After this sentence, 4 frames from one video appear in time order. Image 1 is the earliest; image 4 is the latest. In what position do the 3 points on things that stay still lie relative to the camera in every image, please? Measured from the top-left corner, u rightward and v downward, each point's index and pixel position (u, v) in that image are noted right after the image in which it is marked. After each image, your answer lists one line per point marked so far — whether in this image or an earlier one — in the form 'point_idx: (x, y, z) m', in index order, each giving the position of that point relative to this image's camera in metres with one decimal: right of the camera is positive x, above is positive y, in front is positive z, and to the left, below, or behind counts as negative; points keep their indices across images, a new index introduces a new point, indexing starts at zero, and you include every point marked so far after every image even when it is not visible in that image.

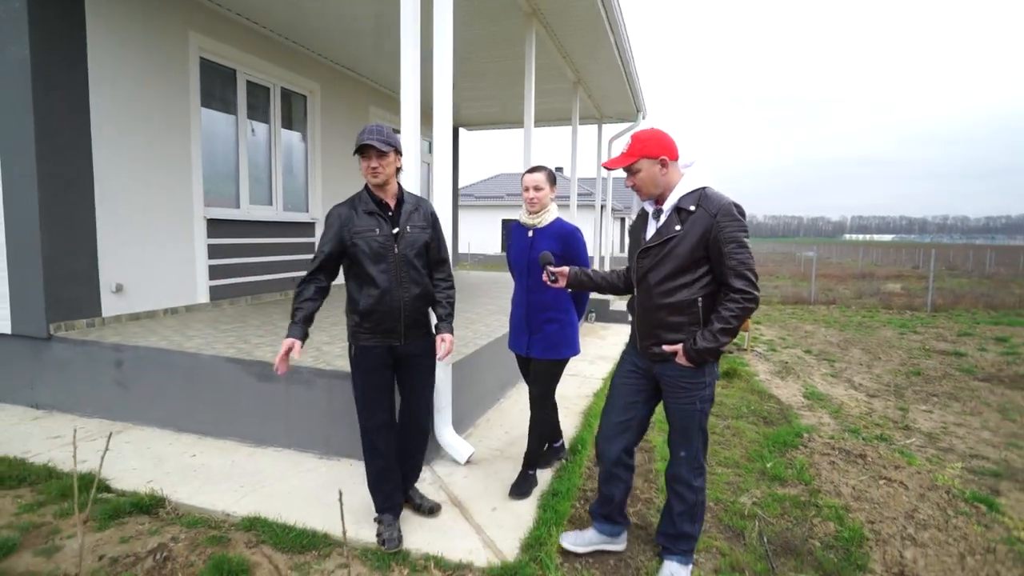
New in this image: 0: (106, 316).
0: (-3.2, -0.2, +4.3) m
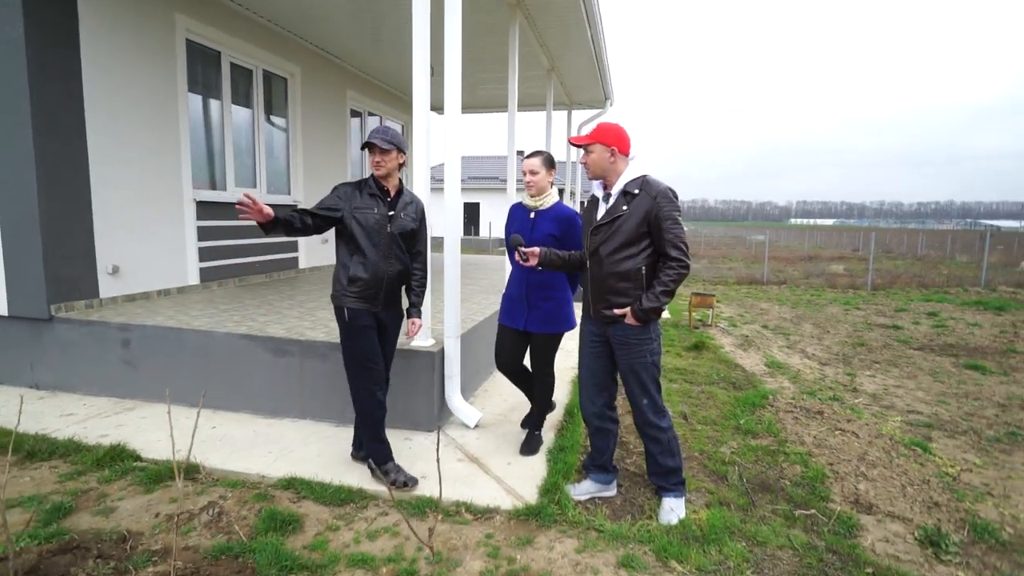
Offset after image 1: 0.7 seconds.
0: (-3.3, -0.1, +4.4) m
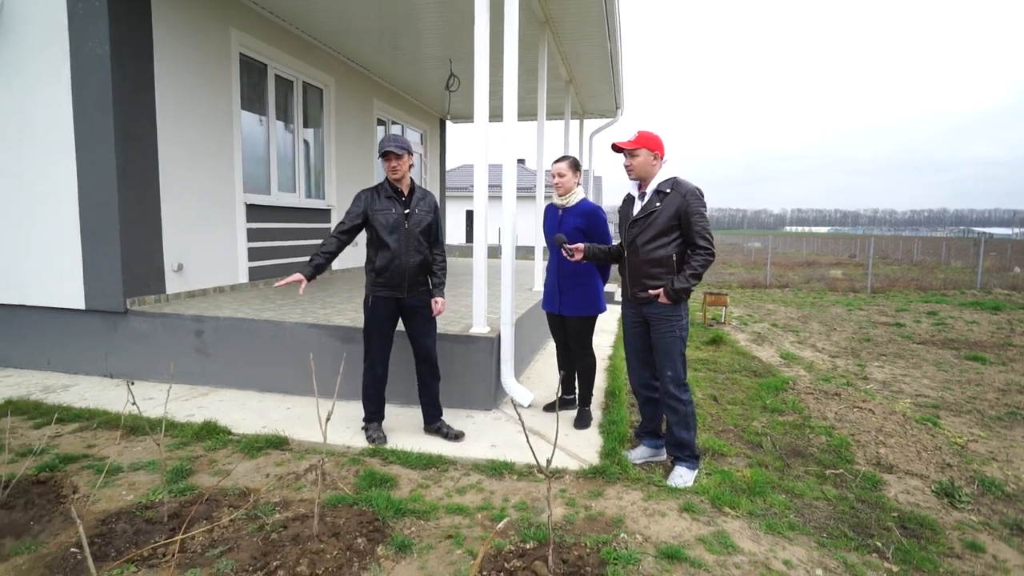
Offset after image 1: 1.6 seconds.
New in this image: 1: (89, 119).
0: (-2.9, 0.0, +4.7) m
1: (-3.7, +1.3, +4.4) m
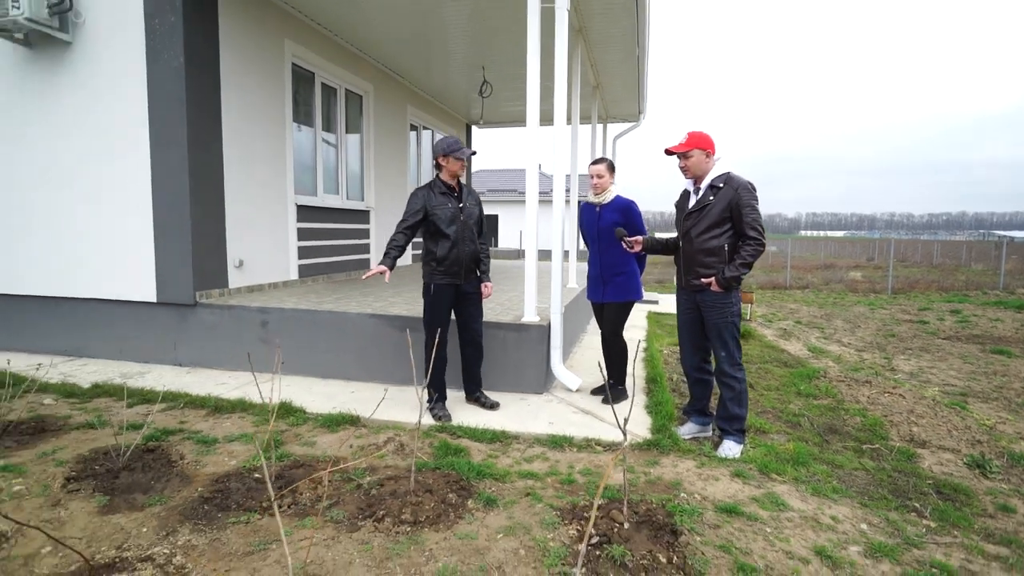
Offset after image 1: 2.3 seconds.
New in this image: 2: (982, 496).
0: (-2.6, 0.0, +5.0) m
1: (-3.4, +1.4, +4.7) m
2: (+2.2, -1.0, +2.6) m
